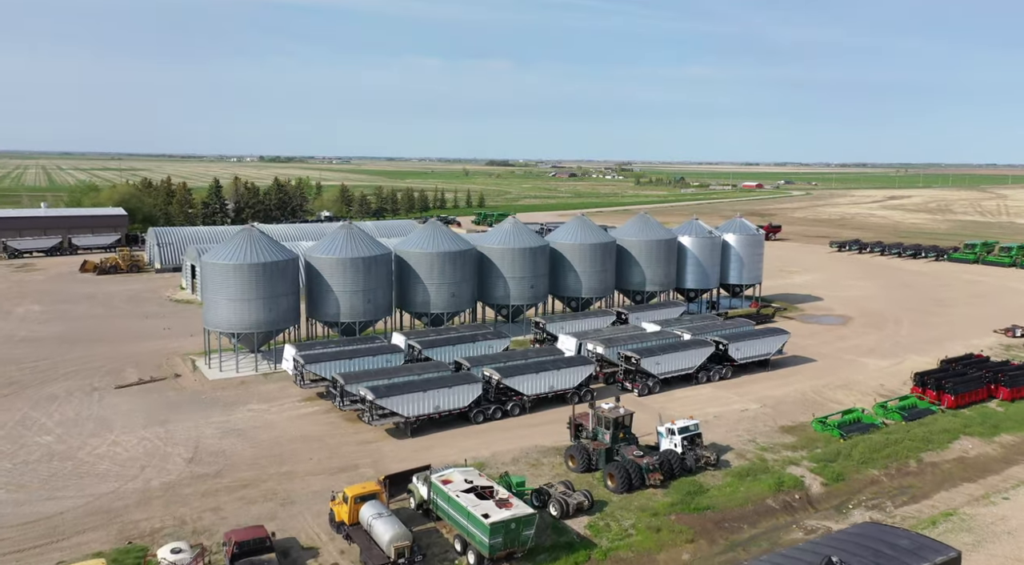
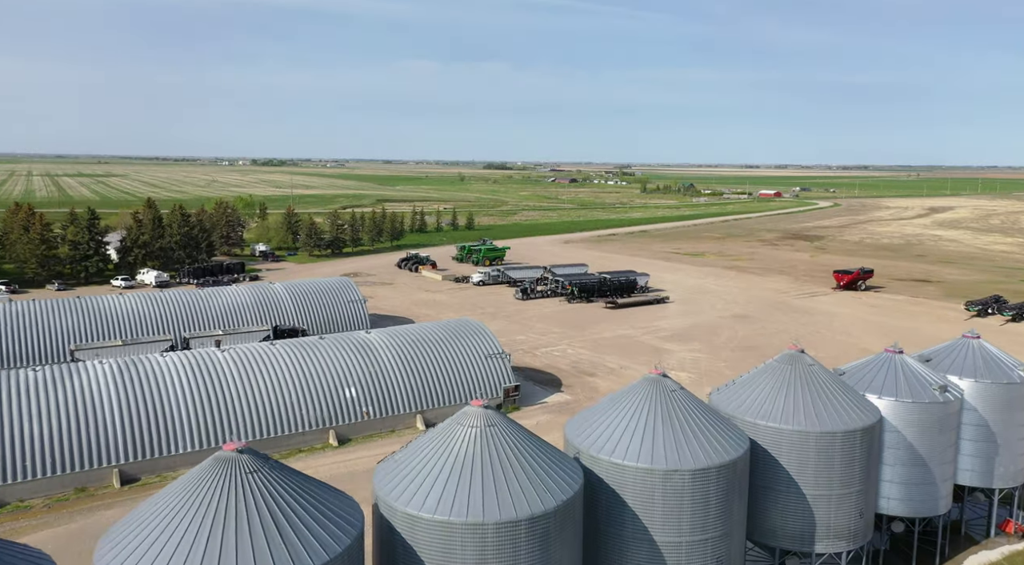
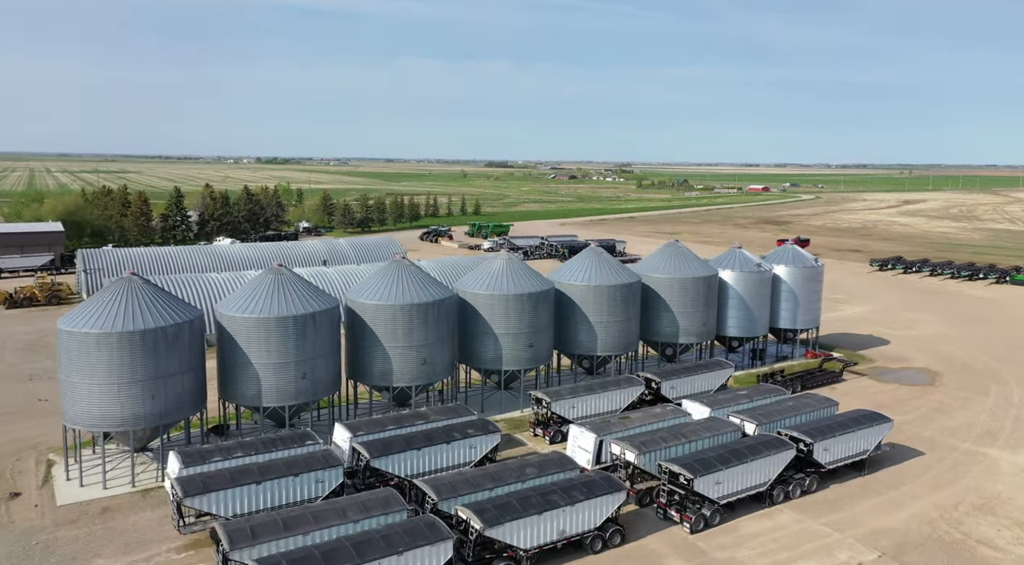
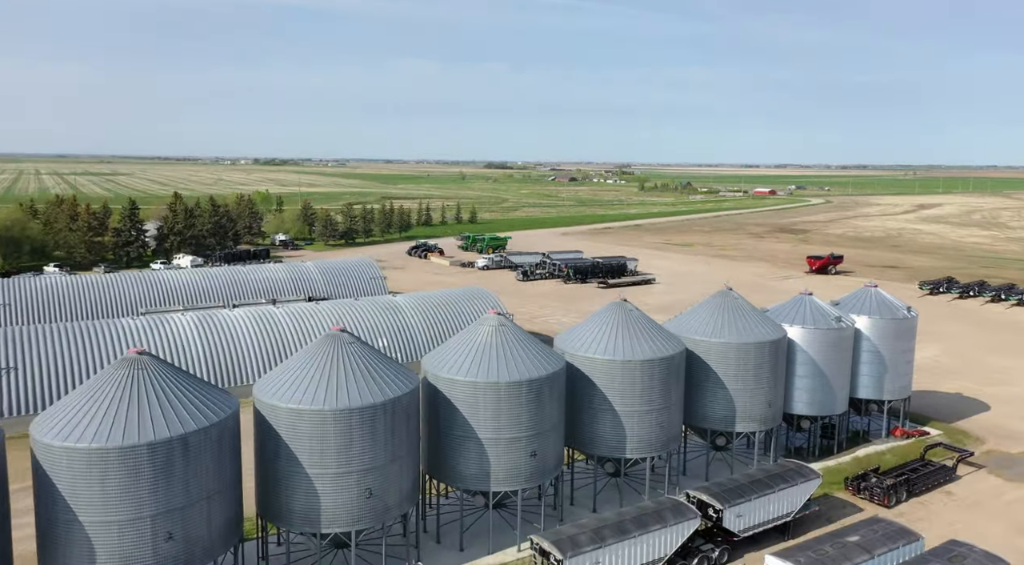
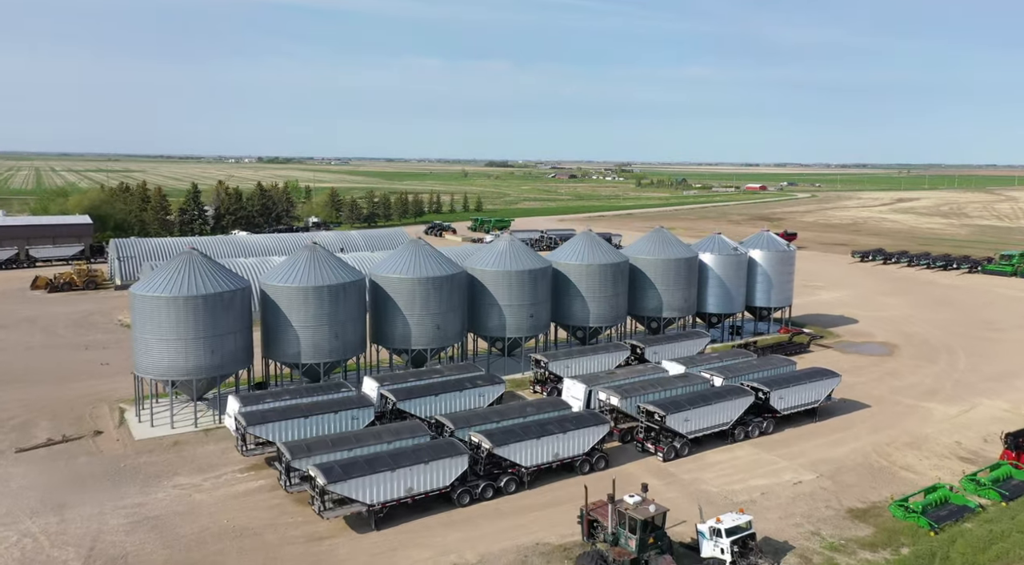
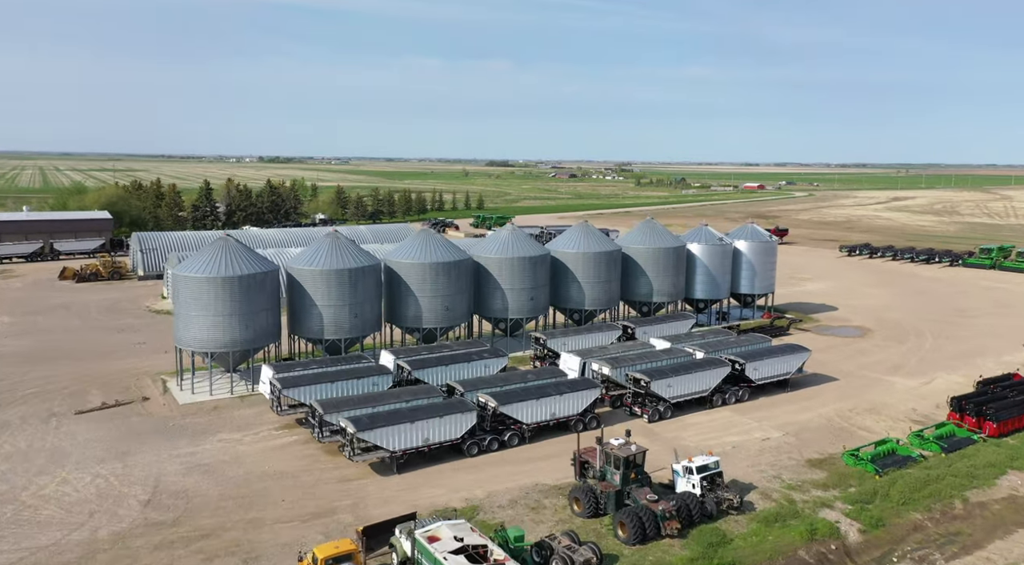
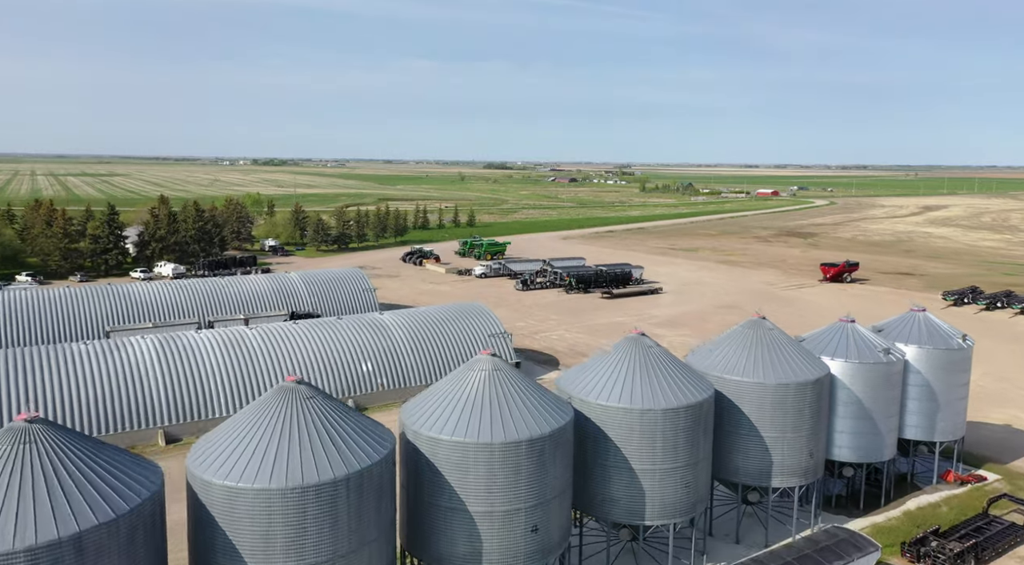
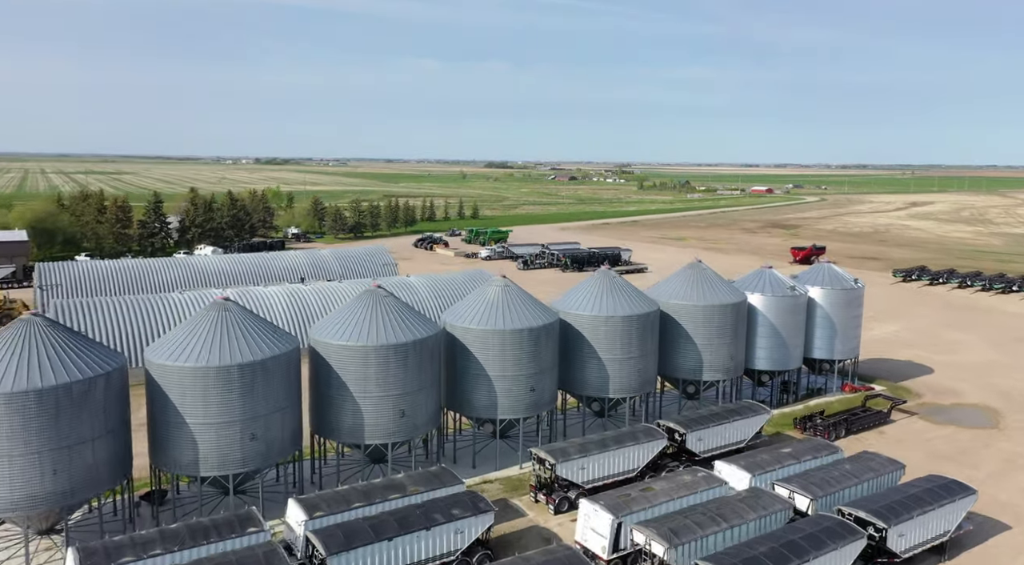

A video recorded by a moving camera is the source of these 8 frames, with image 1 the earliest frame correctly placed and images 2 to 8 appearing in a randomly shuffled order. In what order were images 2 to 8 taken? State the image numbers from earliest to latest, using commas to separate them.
6, 5, 3, 8, 4, 7, 2
